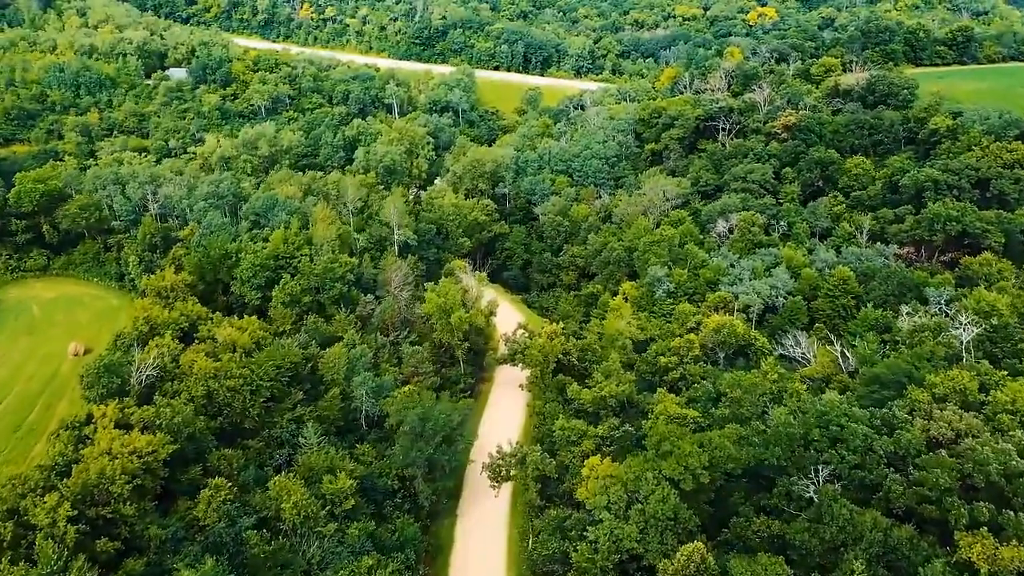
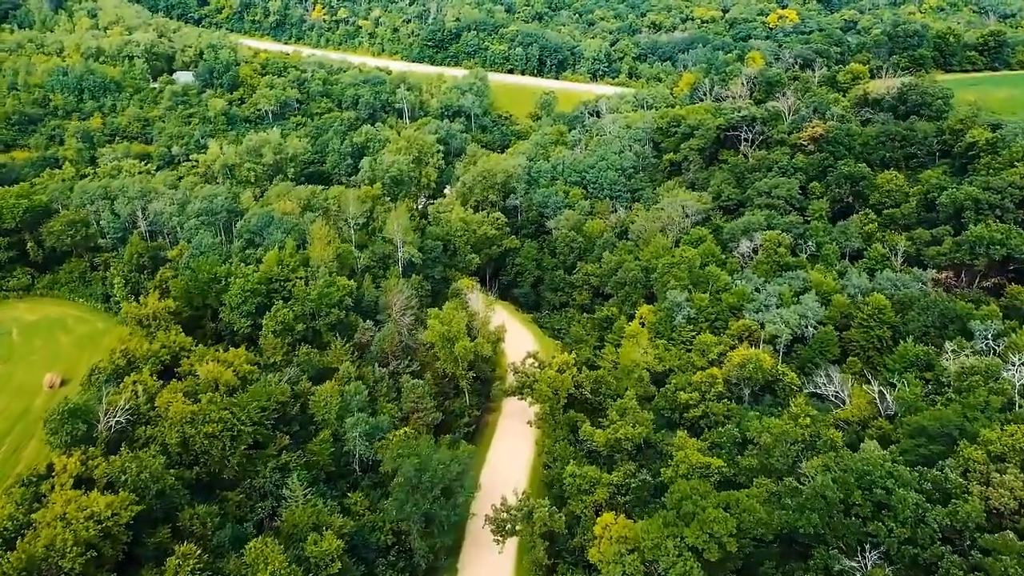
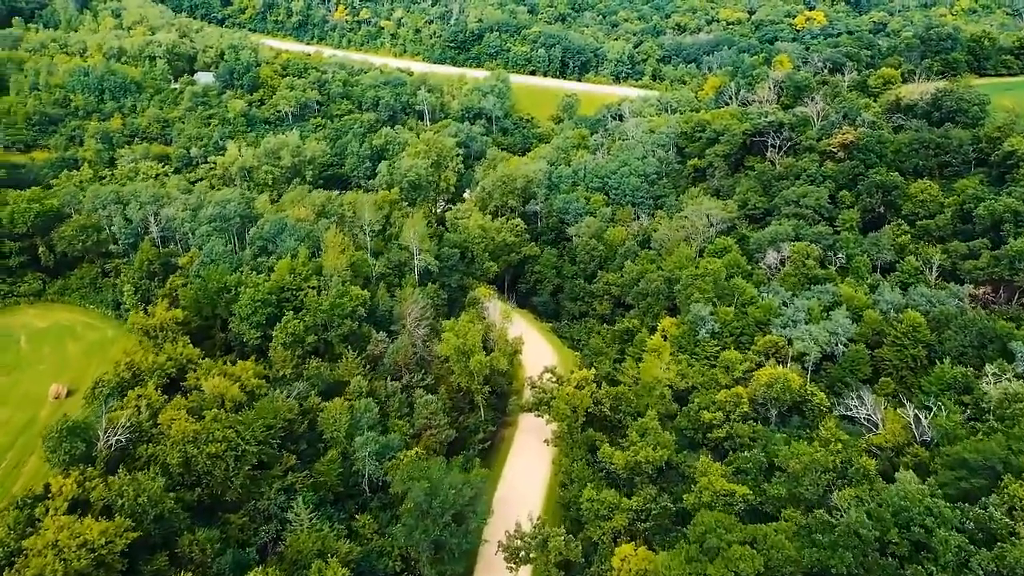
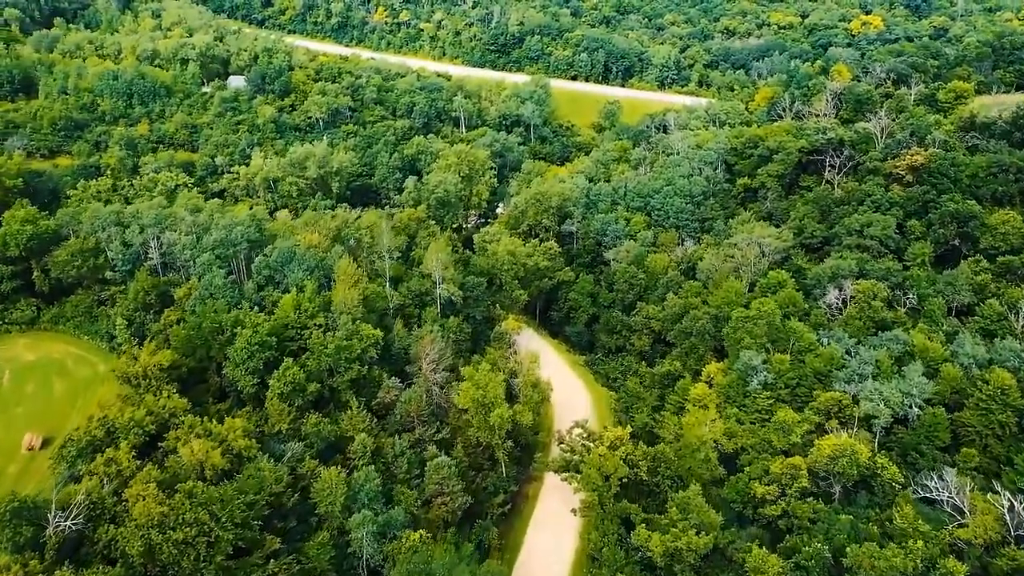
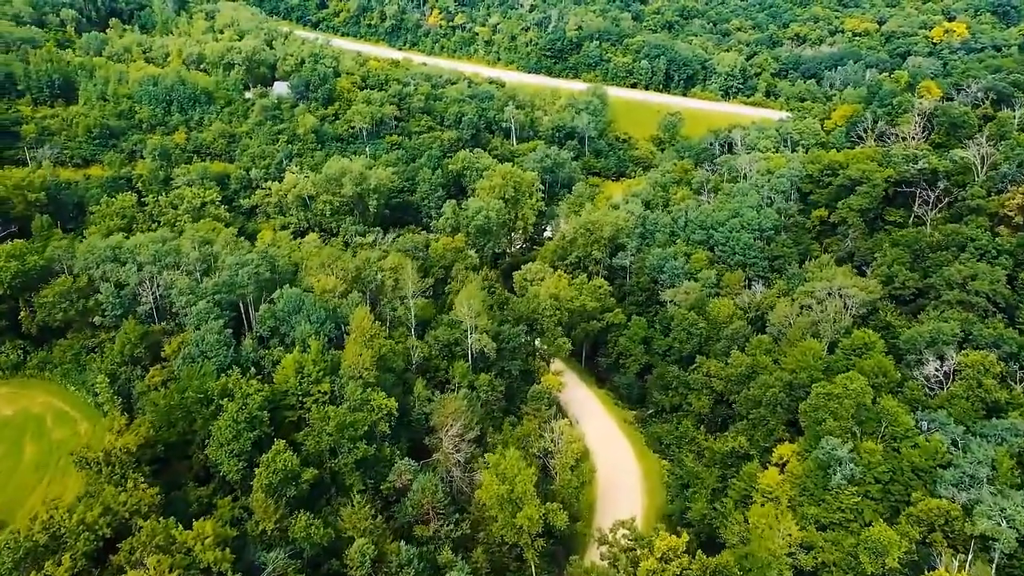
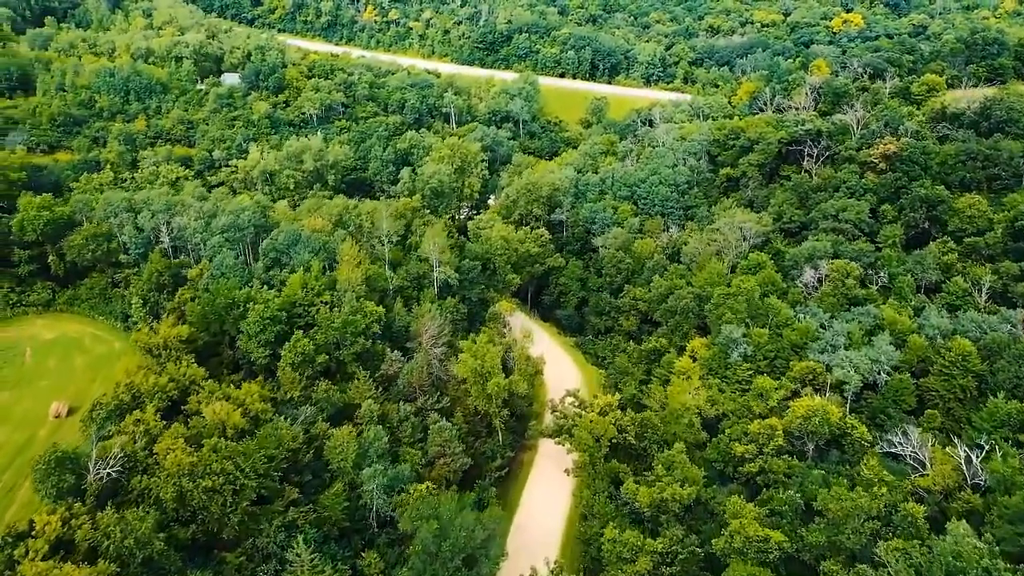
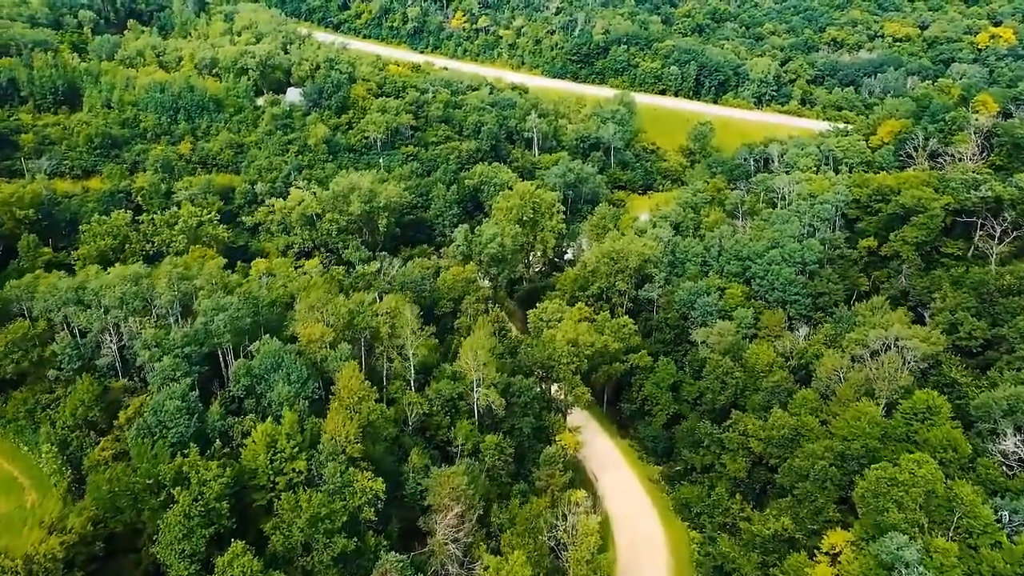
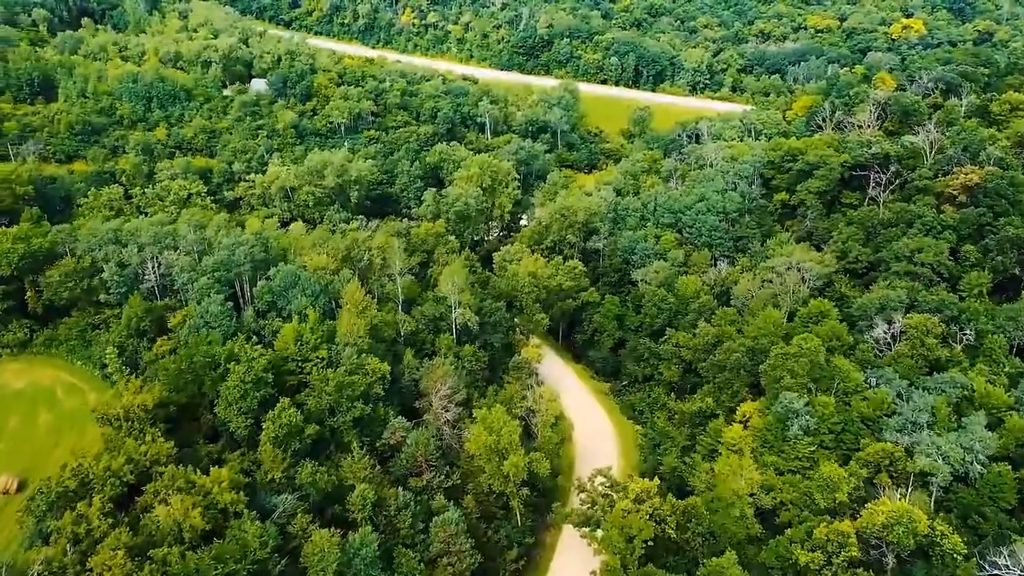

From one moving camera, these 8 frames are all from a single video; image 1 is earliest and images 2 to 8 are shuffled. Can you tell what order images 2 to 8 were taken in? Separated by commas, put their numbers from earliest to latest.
2, 3, 6, 4, 8, 5, 7
